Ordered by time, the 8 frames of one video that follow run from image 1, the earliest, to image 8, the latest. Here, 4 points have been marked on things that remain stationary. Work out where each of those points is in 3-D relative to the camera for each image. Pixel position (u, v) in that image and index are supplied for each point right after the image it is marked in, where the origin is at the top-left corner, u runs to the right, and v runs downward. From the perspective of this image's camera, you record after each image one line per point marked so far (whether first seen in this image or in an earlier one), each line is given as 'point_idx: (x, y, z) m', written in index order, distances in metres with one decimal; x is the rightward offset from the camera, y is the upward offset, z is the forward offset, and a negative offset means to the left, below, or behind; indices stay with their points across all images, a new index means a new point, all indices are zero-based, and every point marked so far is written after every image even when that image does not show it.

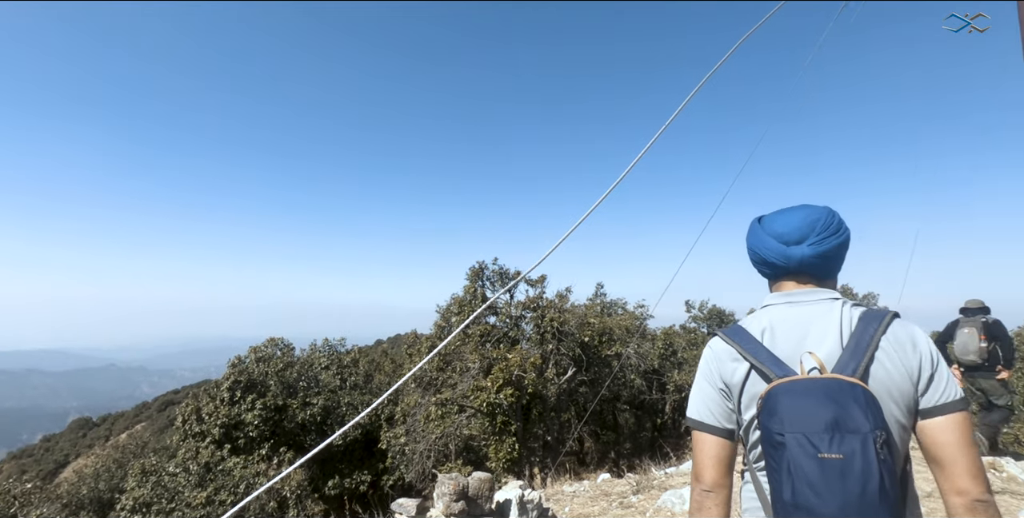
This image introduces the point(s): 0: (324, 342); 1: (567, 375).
0: (-6.4, -2.9, +17.0) m
1: (+1.2, -2.3, +9.8) m
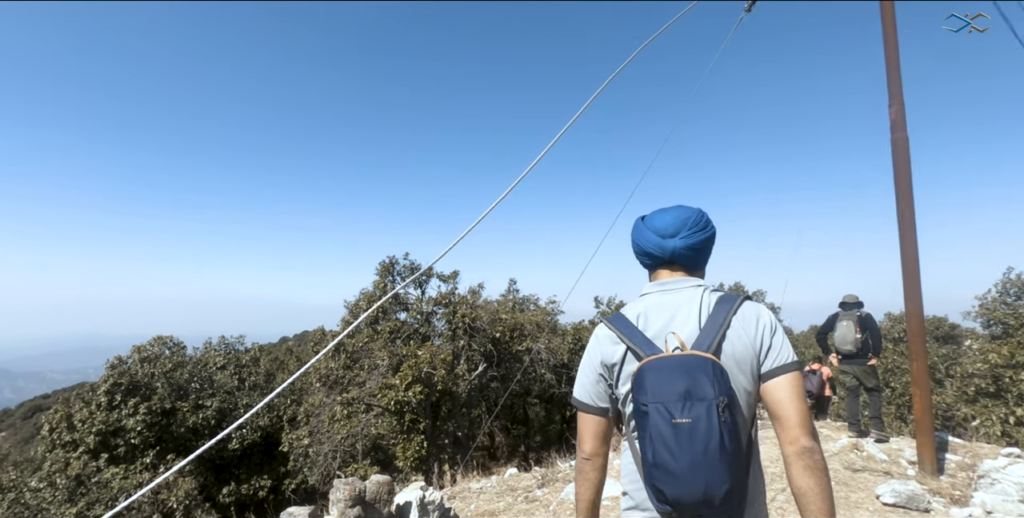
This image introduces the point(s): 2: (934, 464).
0: (-9.3, -2.6, +15.5) m
1: (-0.6, -2.2, +9.7) m
2: (+3.3, -1.6, +3.9) m
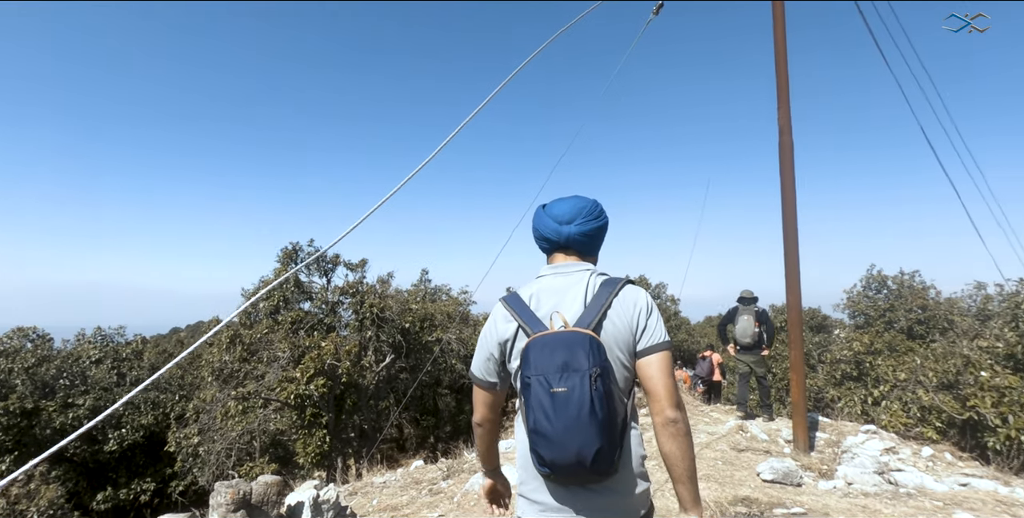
0: (-11.8, -2.0, +13.6) m
1: (-2.4, -1.9, +9.3) m
2: (+2.5, -1.6, +4.3) m
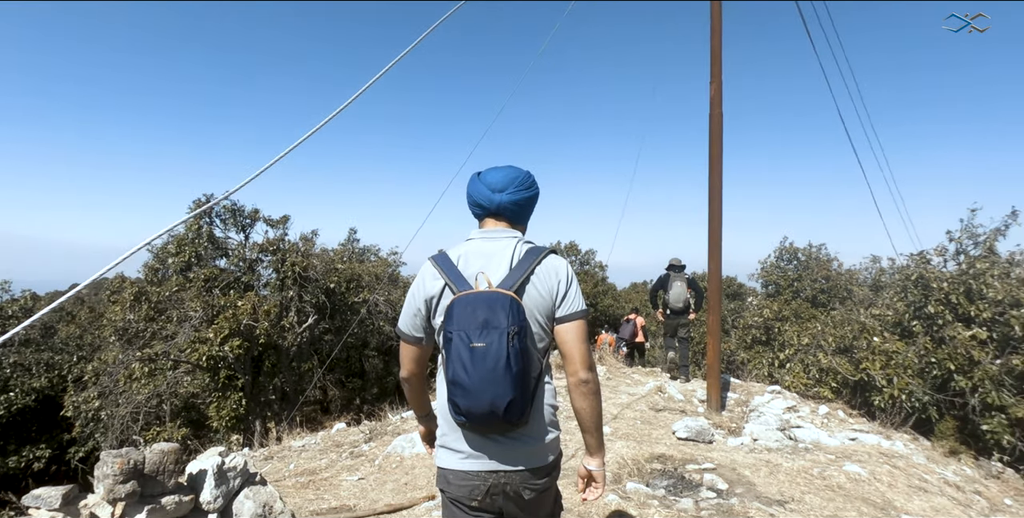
0: (-13.6, -0.6, +11.9) m
1: (-3.7, -1.1, +8.9) m
2: (+1.9, -1.3, +4.5) m
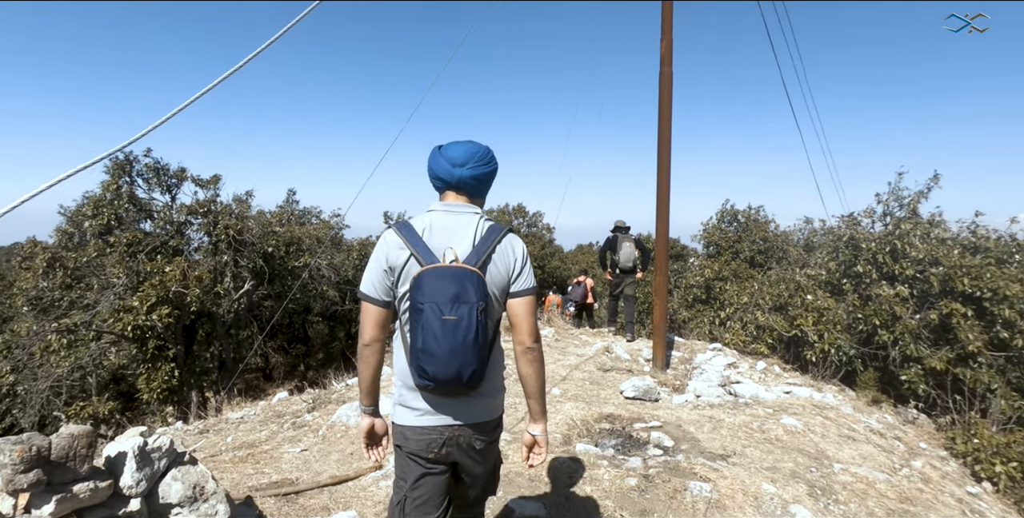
0: (-14.7, +0.2, +10.3) m
1: (-4.5, -0.5, +8.3) m
2: (+1.4, -0.9, +4.5) m
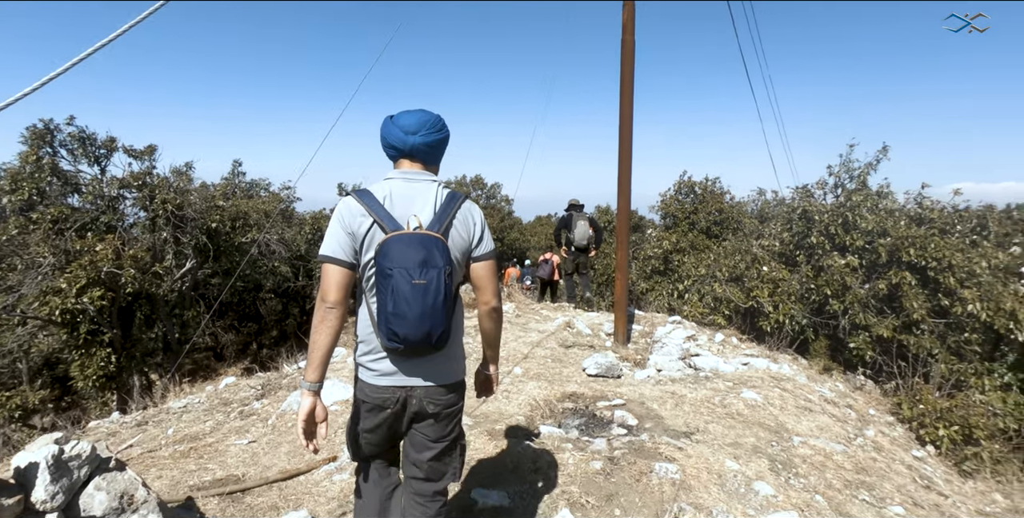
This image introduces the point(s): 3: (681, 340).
0: (-15.5, +0.6, +8.9) m
1: (-5.2, -0.1, +7.8) m
2: (+1.0, -0.7, +4.5) m
3: (+1.6, -0.8, +4.7) m
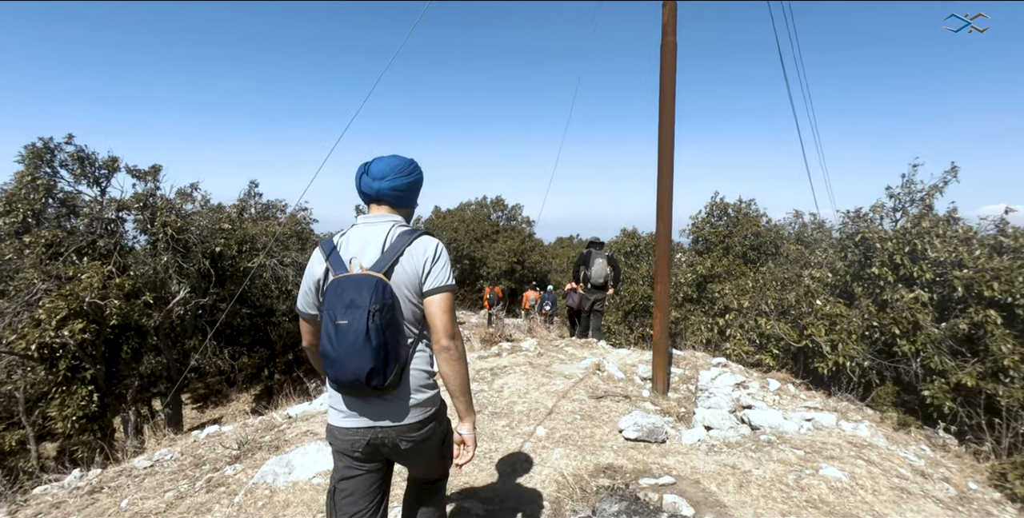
0: (-15.2, +0.2, +9.0) m
1: (-4.9, -0.5, +7.4) m
2: (+1.2, -1.0, +3.9) m
3: (+1.8, -1.1, +4.1) m
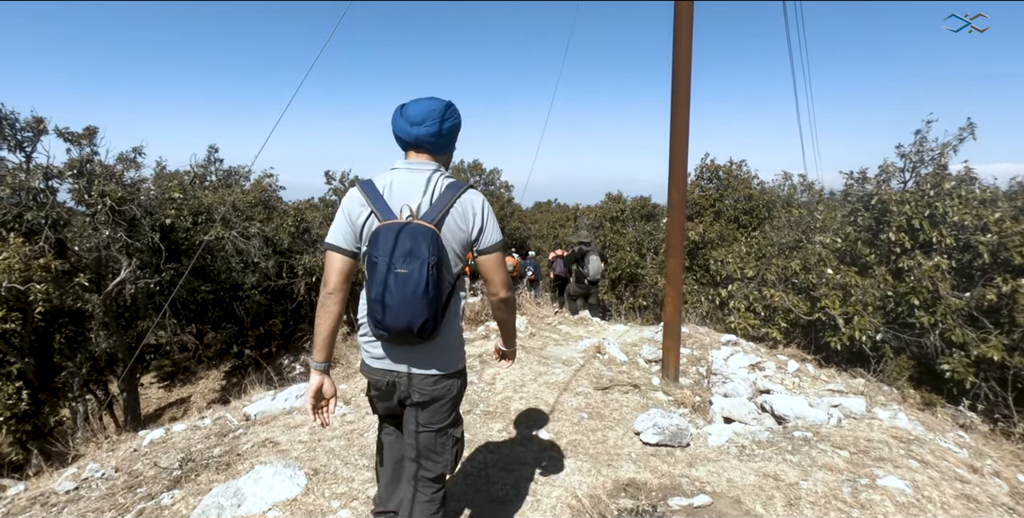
0: (-15.4, +0.5, +7.7) m
1: (-5.1, -0.2, +6.7) m
2: (+1.2, -0.8, +3.5) m
3: (+1.8, -0.8, +3.7) m
